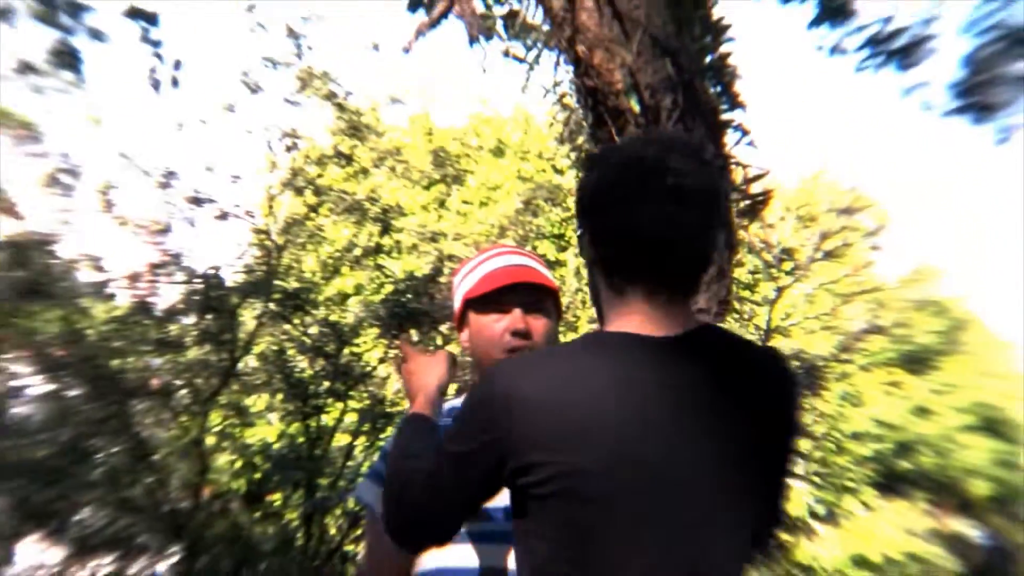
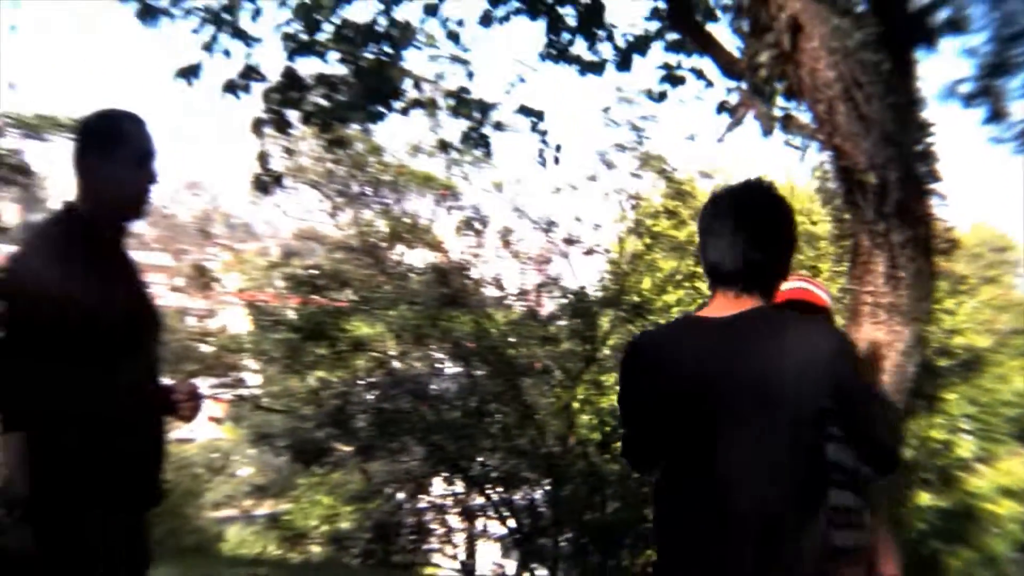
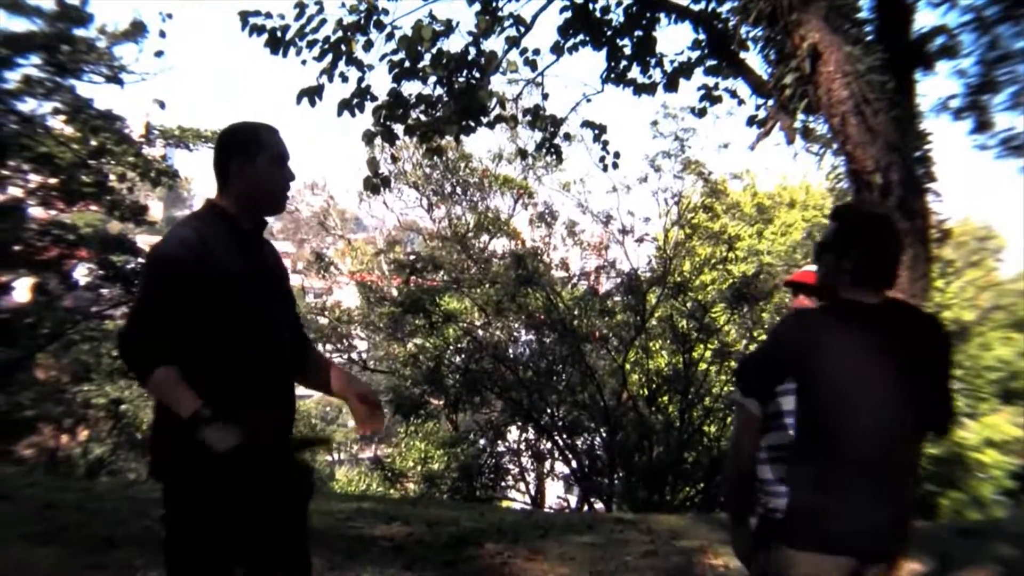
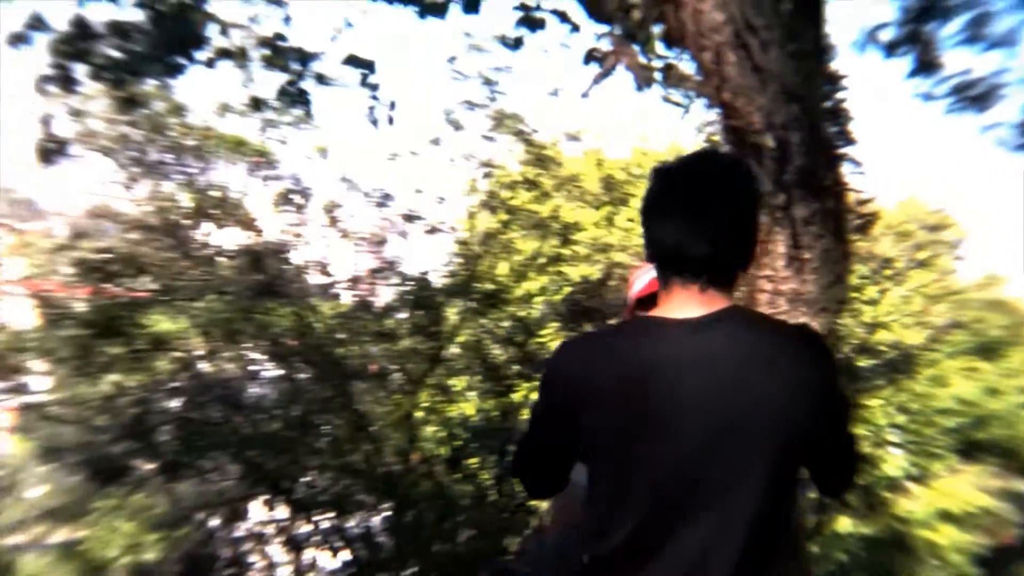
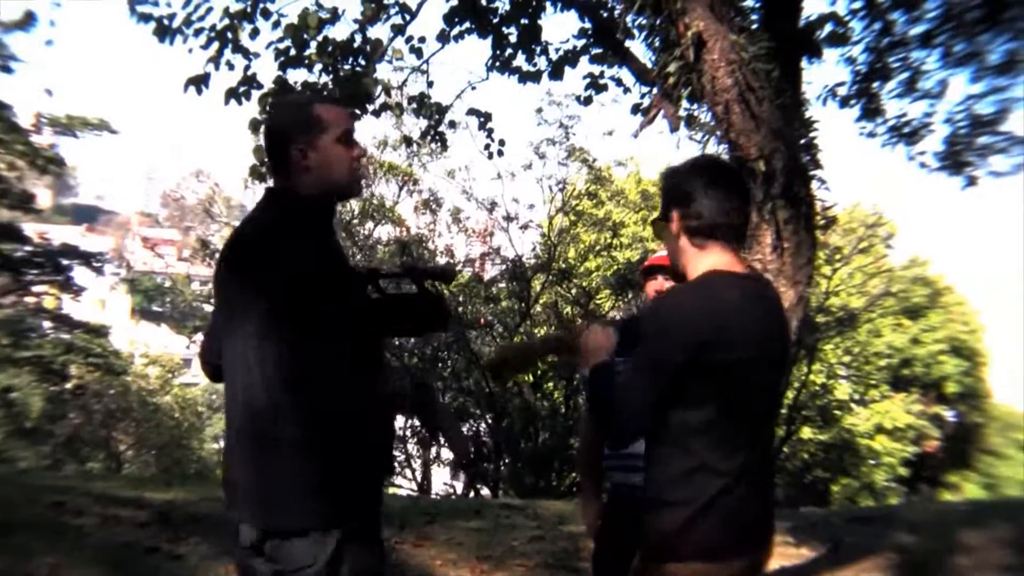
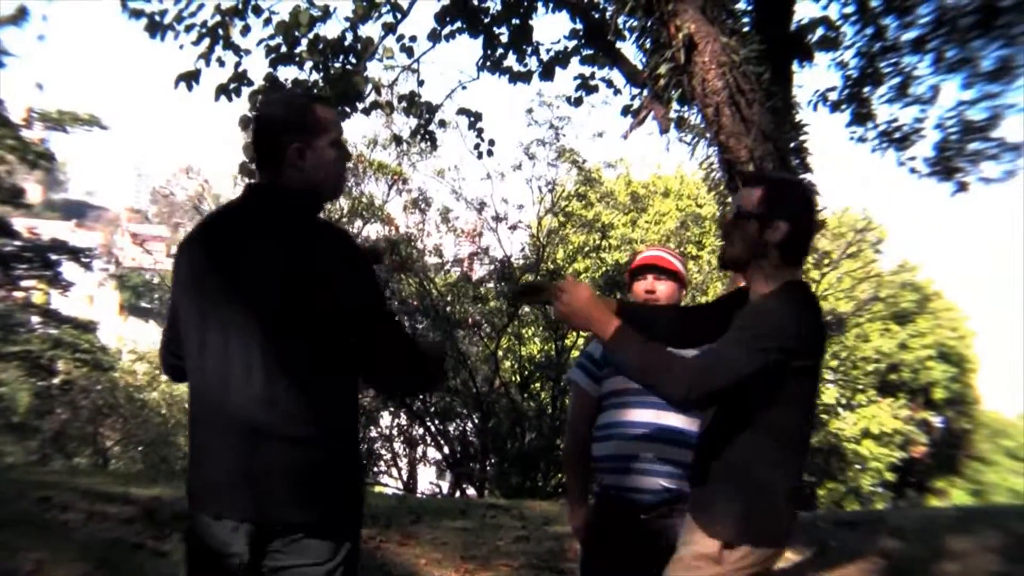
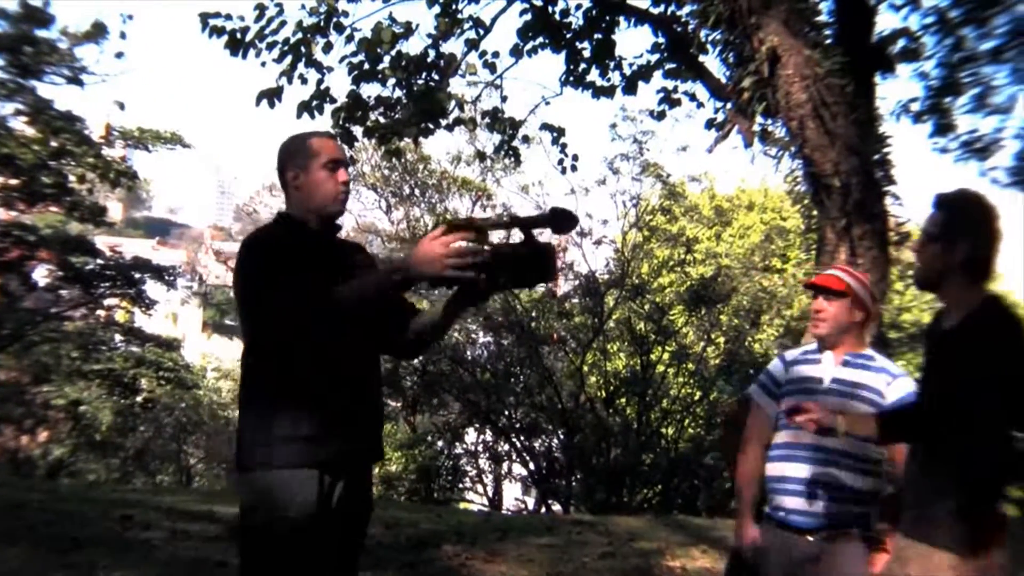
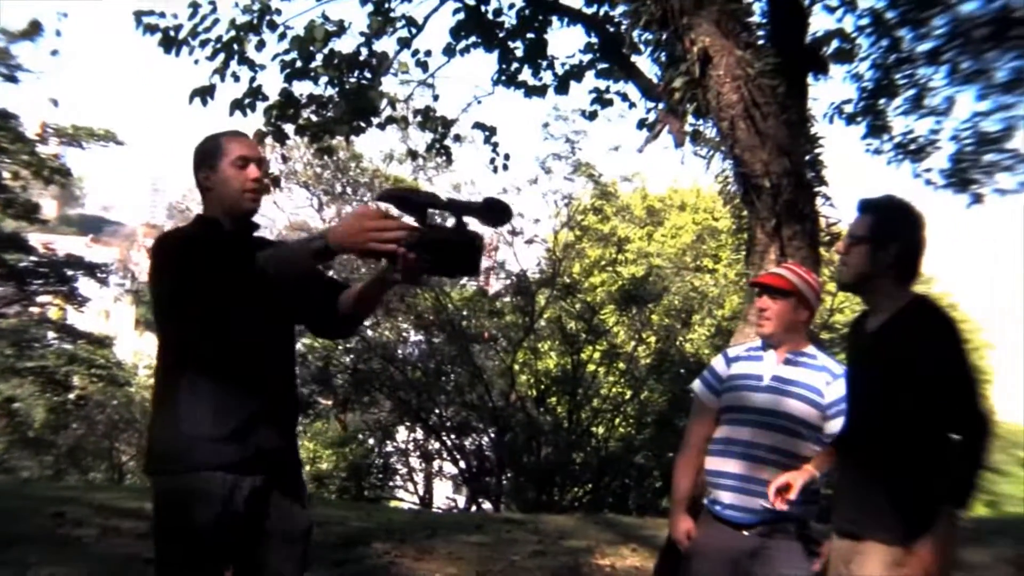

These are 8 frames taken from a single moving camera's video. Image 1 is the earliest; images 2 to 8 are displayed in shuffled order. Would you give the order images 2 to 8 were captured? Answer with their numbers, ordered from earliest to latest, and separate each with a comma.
4, 2, 3, 7, 8, 6, 5
